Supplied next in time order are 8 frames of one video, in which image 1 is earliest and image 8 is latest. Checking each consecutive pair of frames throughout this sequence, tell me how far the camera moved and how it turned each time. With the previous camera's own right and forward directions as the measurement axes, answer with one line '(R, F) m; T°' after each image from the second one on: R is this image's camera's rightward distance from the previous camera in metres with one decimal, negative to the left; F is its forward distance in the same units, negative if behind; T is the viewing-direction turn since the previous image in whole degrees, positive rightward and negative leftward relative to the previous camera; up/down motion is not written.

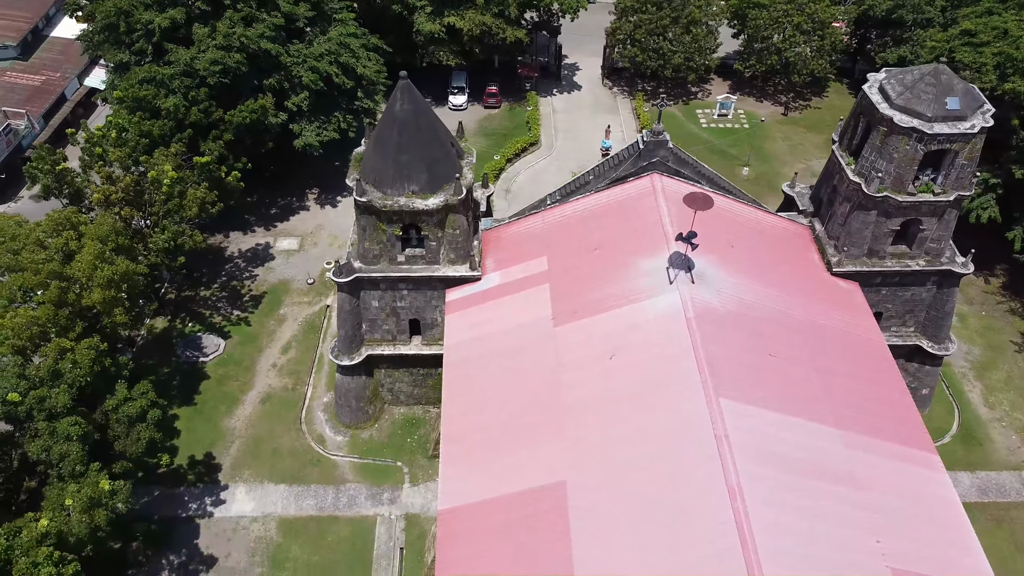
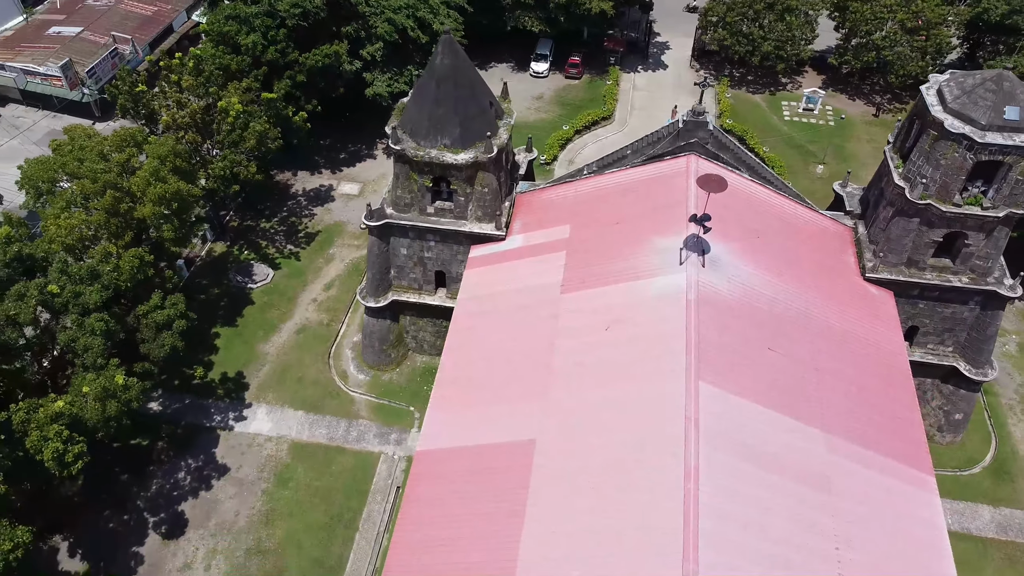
(+2.6, -0.2) m; -7°
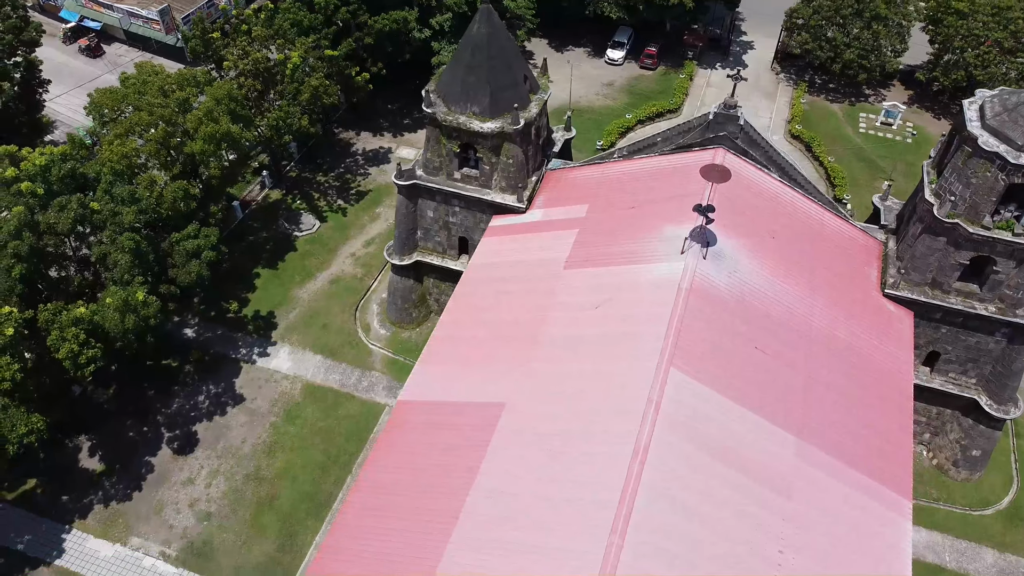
(+2.7, -0.3) m; -7°
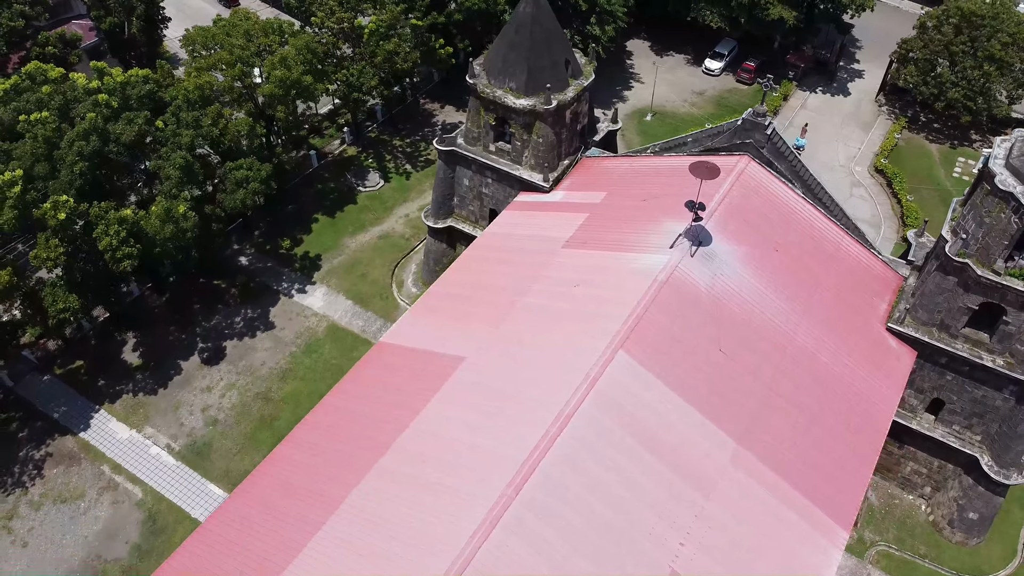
(+4.0, -0.5) m; -9°
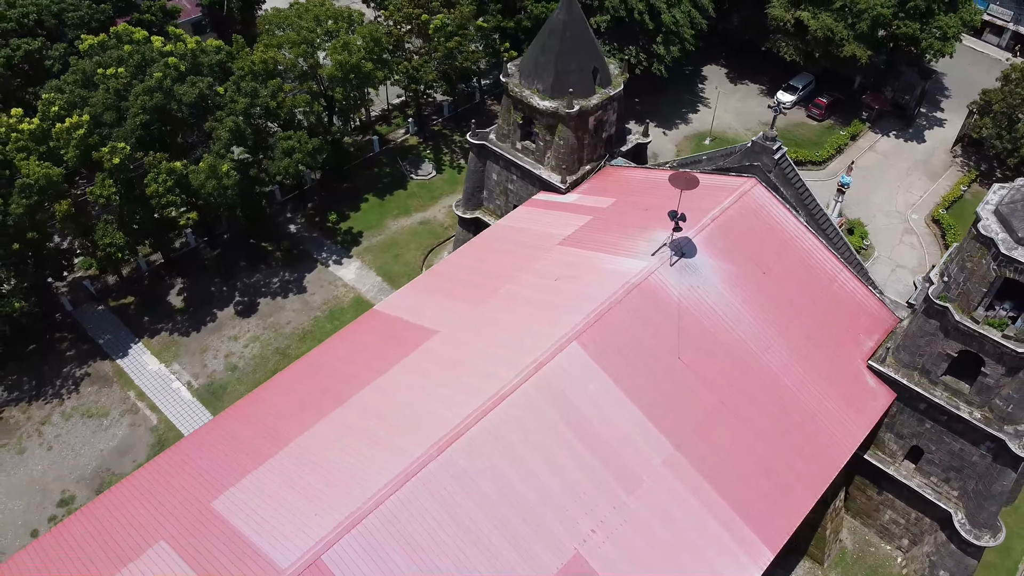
(+3.5, -0.8) m; -8°
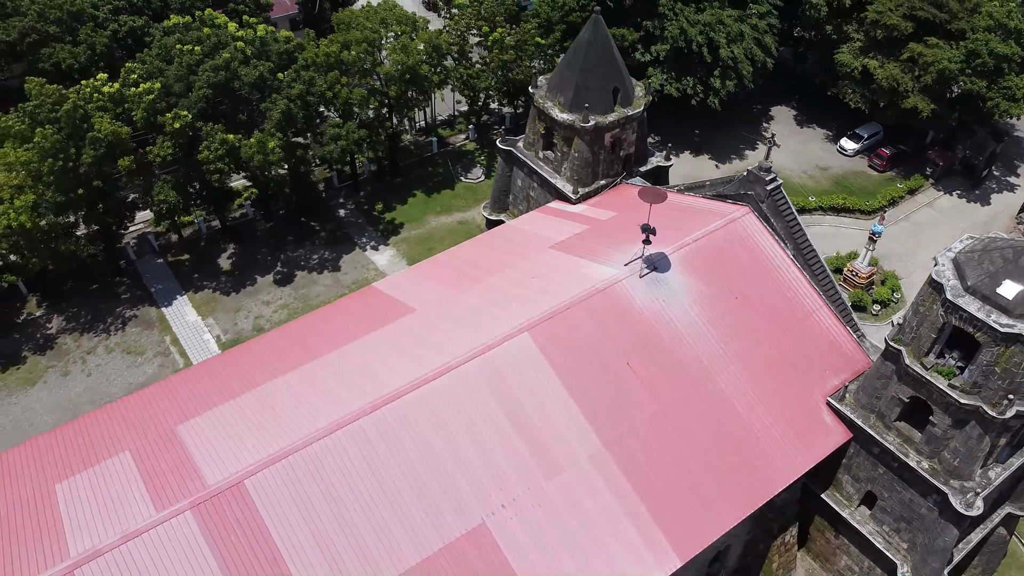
(+3.9, -1.1) m; -8°
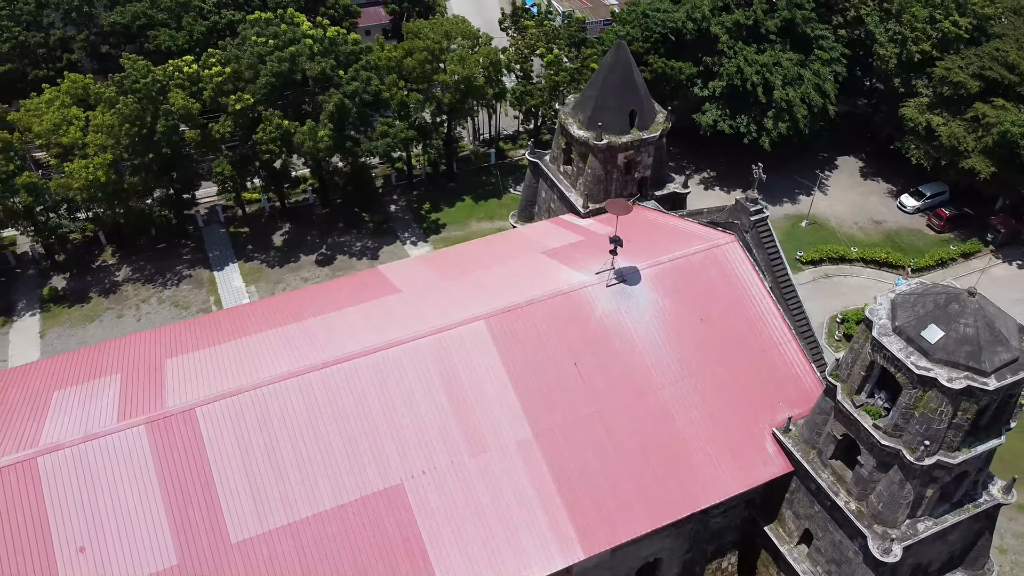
(+4.3, -1.1) m; -8°
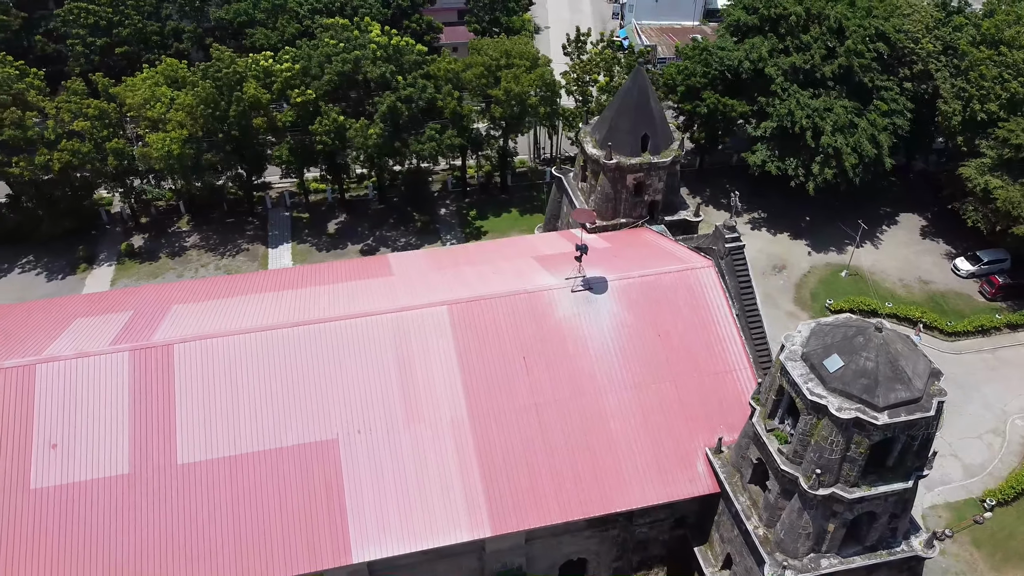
(+4.8, -1.1) m; -9°
